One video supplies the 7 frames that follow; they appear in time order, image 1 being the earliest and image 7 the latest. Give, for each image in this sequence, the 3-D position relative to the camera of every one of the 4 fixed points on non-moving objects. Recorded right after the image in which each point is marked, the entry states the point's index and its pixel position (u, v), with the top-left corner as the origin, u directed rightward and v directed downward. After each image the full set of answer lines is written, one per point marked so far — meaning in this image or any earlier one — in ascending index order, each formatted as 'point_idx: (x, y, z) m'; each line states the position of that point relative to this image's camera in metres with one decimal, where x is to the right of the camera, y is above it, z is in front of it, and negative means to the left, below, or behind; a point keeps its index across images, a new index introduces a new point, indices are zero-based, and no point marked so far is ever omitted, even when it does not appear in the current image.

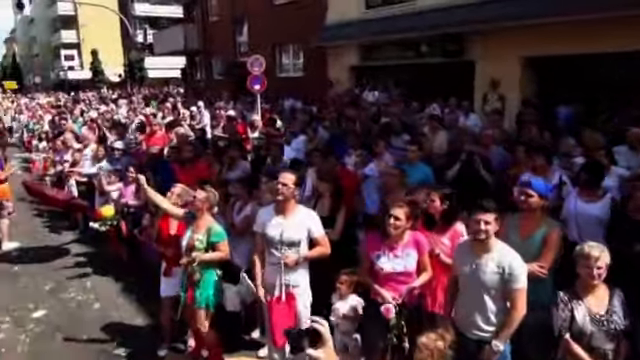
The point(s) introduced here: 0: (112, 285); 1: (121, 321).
0: (-3.4, -1.8, +8.5) m
1: (-2.8, -2.0, +7.2) m
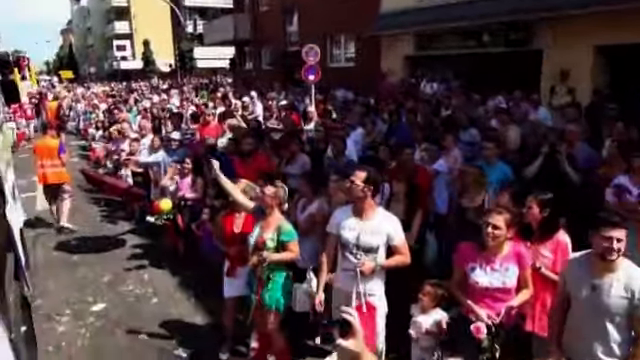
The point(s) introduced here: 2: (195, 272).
0: (-2.4, -1.6, +8.3) m
1: (-1.9, -1.9, +7.0) m
2: (-2.1, -1.6, +8.4) m
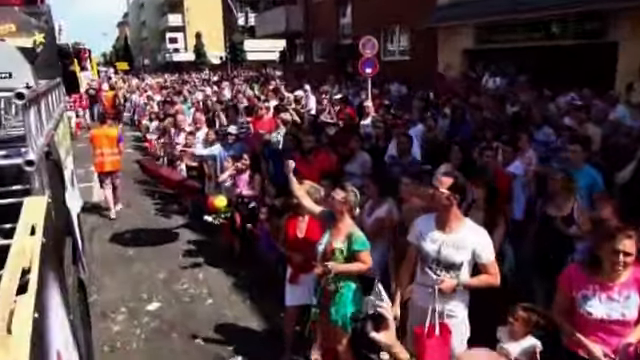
0: (-1.5, -1.6, +8.0) m
1: (-1.1, -1.9, +6.7) m
2: (-1.1, -1.5, +8.2) m
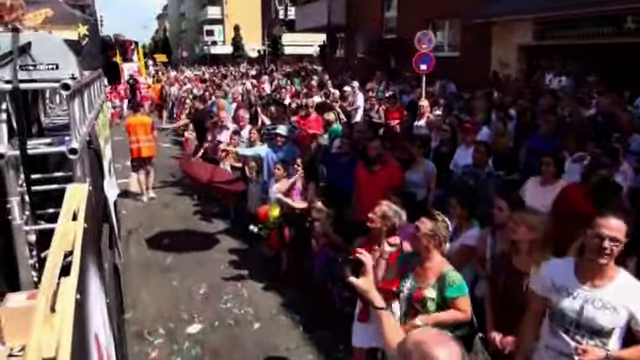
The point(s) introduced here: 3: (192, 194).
0: (-0.7, -1.7, +7.2) m
1: (-0.4, -2.0, +5.9) m
2: (-0.3, -1.6, +7.3) m
3: (-3.2, -0.3, +12.8) m
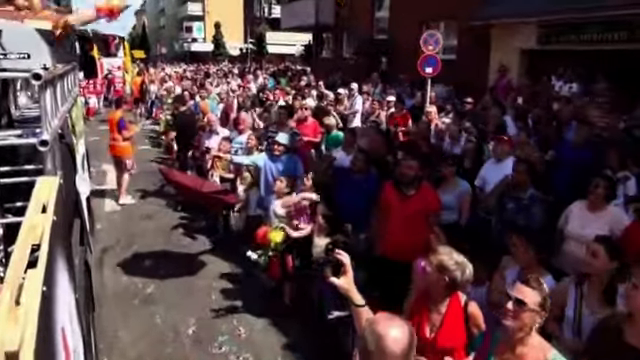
0: (-0.5, -1.9, +6.1) m
1: (-0.2, -2.2, +4.7) m
2: (-0.1, -1.9, +6.2) m
3: (-3.3, -0.6, +11.5) m
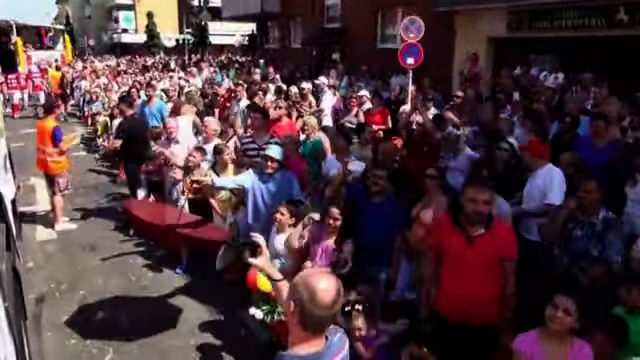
0: (-0.2, -2.2, +4.5) m
1: (+0.3, -2.6, +3.3) m
2: (+0.1, -2.2, +4.7) m
3: (-3.6, -0.9, +9.6) m
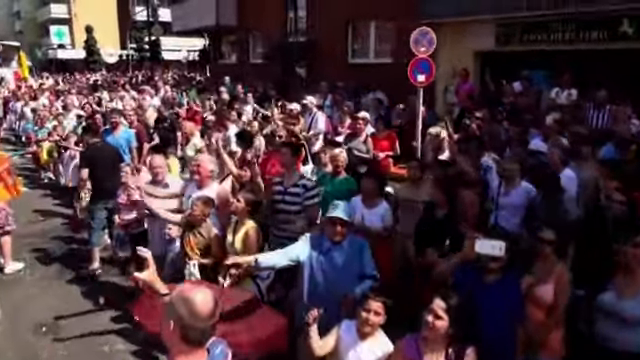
0: (+0.6, -2.8, +2.8) m
1: (+1.3, -3.0, +1.6) m
2: (+1.0, -2.7, +3.0) m
3: (-3.3, -1.7, +7.5) m
